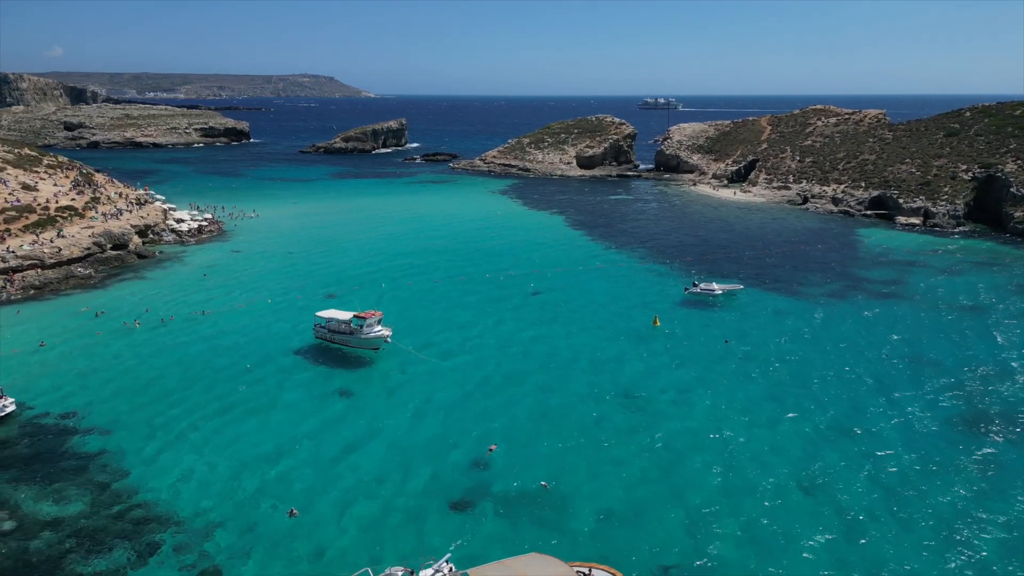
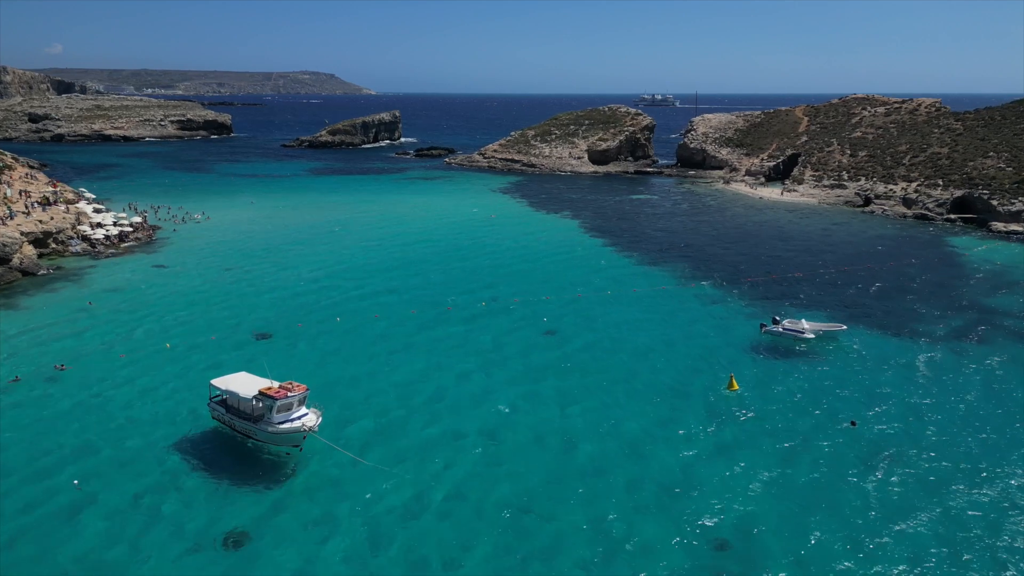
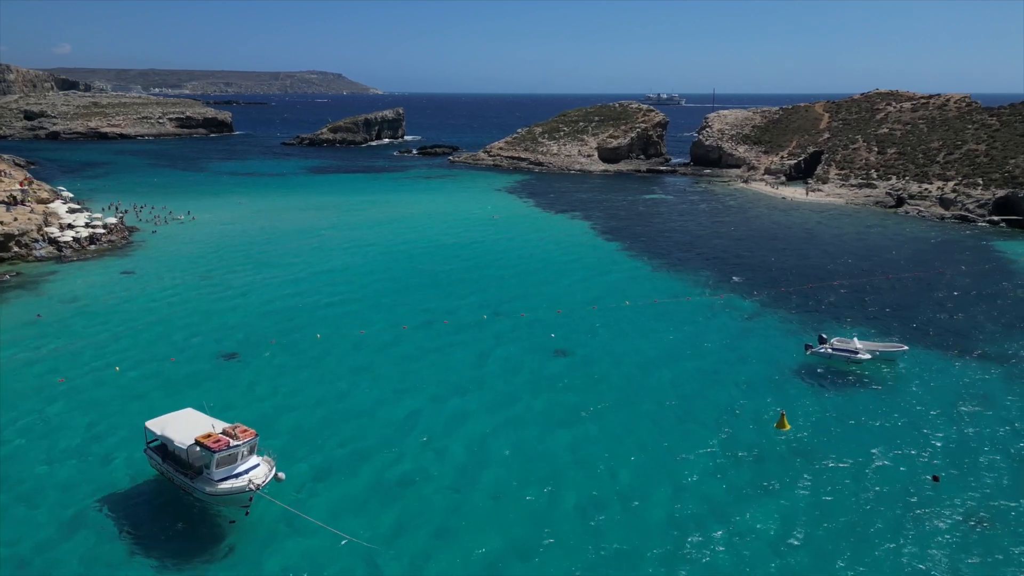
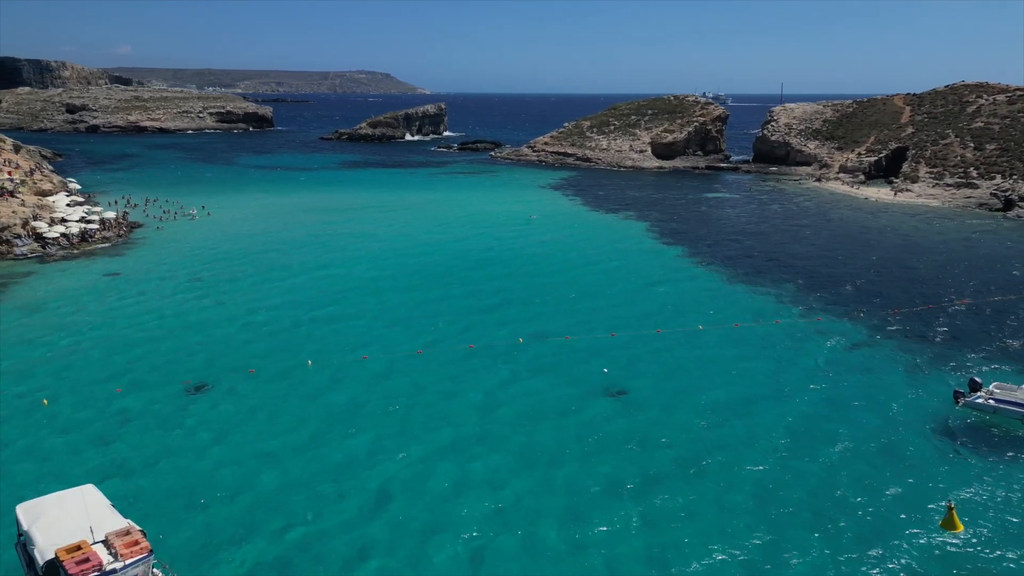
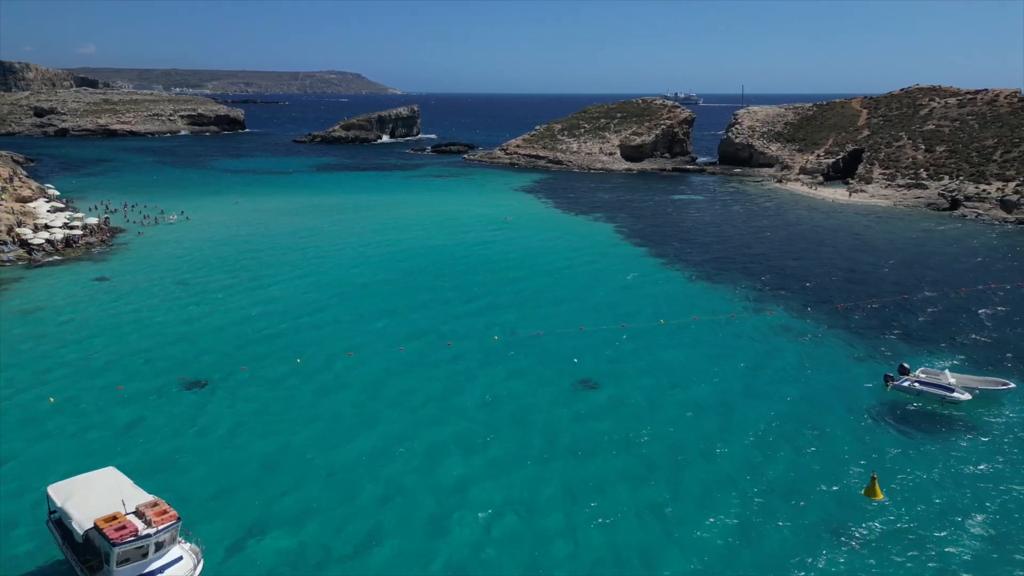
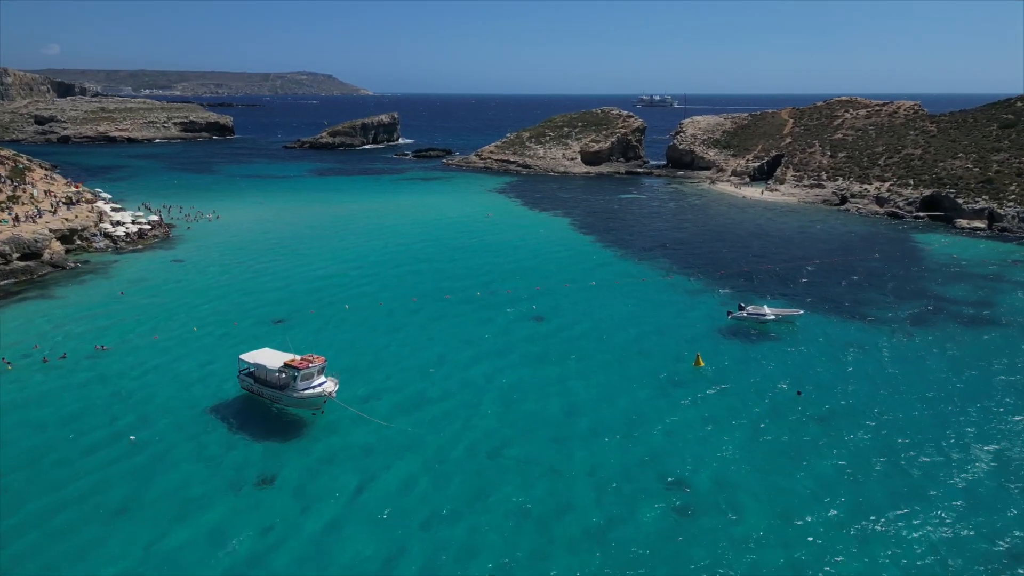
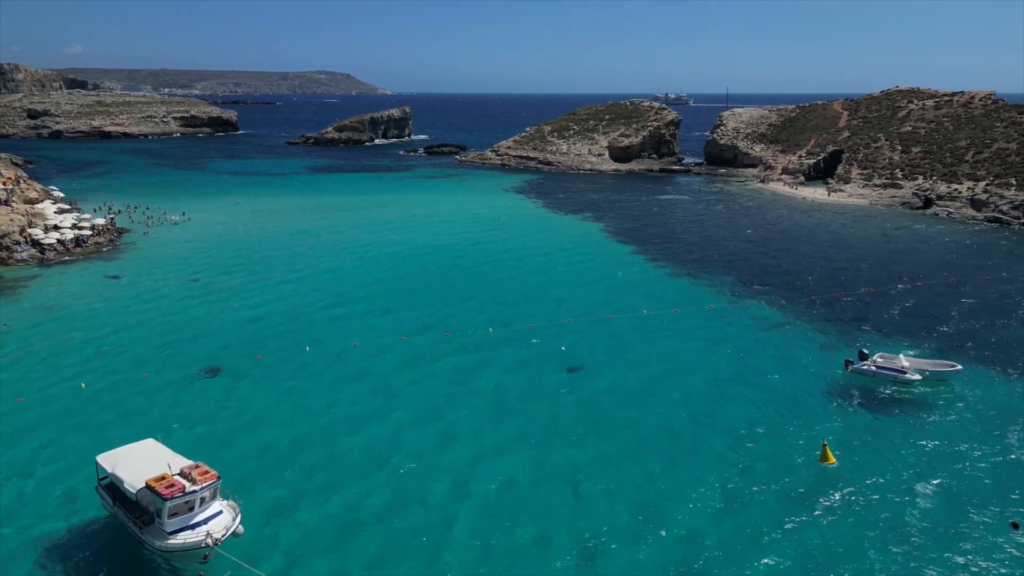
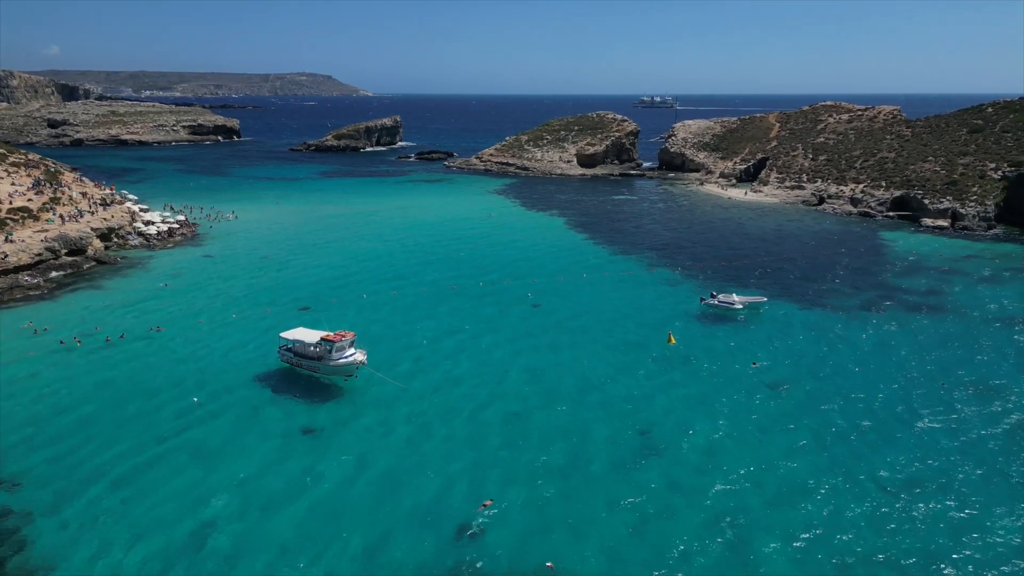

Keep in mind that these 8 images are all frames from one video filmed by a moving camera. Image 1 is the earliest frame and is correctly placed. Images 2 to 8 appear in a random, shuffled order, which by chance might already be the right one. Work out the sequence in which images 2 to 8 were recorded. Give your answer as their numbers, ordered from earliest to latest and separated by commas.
8, 6, 2, 3, 7, 5, 4
